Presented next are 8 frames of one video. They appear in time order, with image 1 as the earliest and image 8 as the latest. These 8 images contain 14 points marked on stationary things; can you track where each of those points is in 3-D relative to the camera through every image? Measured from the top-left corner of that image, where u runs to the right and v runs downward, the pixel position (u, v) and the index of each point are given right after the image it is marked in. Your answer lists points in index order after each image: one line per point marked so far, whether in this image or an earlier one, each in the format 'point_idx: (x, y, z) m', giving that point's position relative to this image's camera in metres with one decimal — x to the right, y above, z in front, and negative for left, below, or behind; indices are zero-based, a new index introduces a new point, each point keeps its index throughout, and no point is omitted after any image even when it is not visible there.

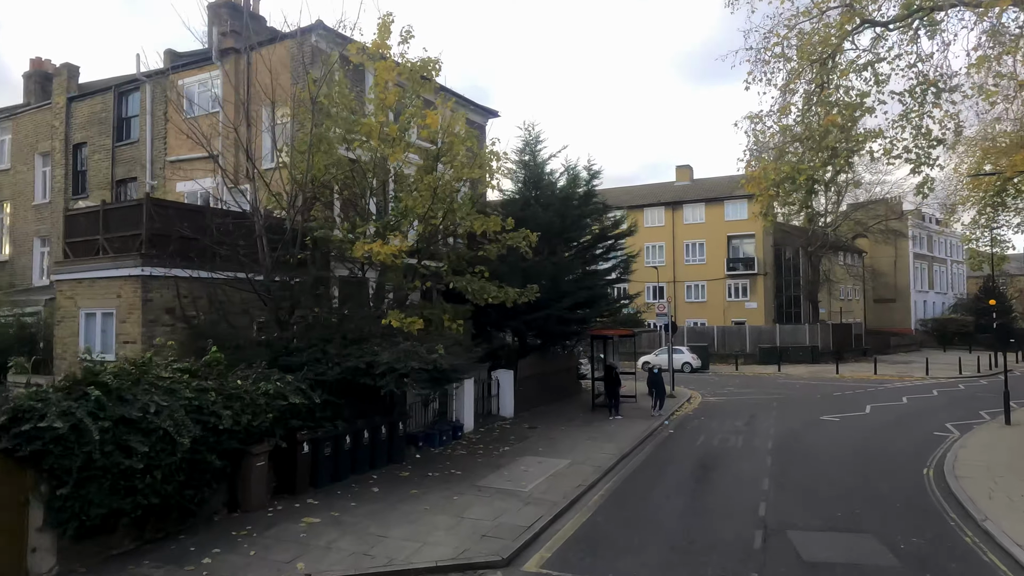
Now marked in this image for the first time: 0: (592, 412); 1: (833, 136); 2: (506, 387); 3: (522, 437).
0: (+2.1, -3.3, +17.9) m
1: (+8.0, +3.7, +16.5) m
2: (-0.2, -2.5, +16.8) m
3: (+0.2, -3.3, +14.6) m
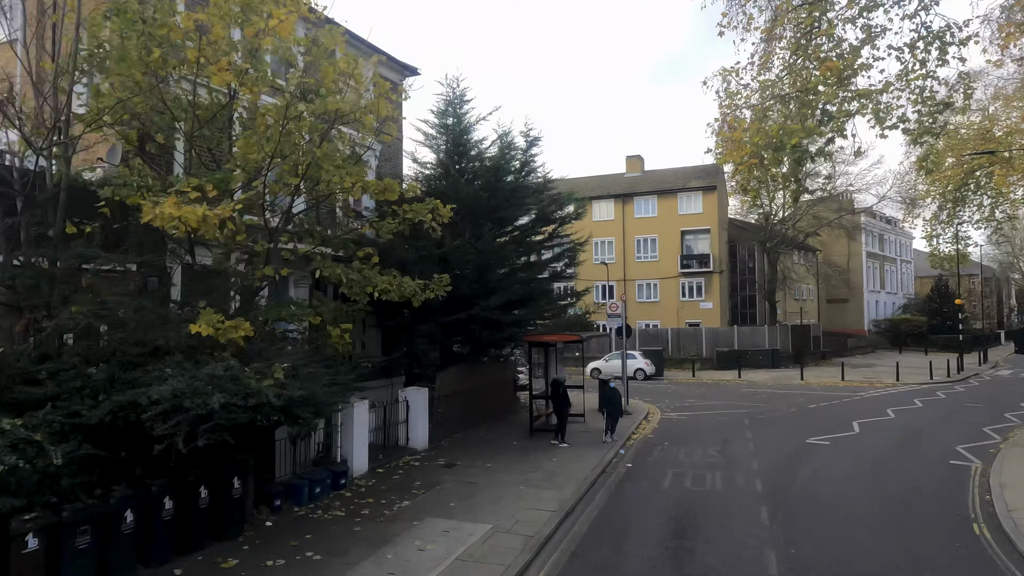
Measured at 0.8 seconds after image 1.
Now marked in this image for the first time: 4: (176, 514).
0: (+0.4, -3.2, +14.3) m
1: (+6.3, +3.9, +13.3) m
2: (-1.9, -2.4, +13.0) m
3: (-1.3, -3.1, +10.8) m
4: (-3.6, -2.4, +7.2) m
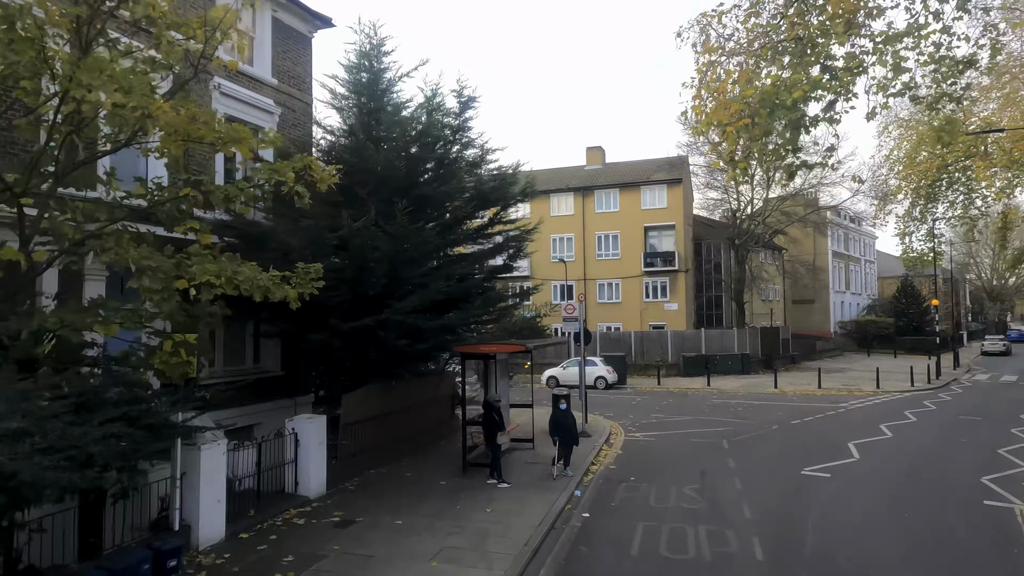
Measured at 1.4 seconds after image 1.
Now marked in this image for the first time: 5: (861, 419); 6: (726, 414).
0: (-0.9, -3.2, +11.3) m
1: (+5.1, +3.9, +10.6) m
2: (-3.0, -2.3, +9.9) m
3: (-2.3, -3.1, +7.7) m
4: (-4.5, -2.4, +4.0) m
5: (+9.5, -3.6, +18.1) m
6: (+6.2, -3.6, +19.3) m
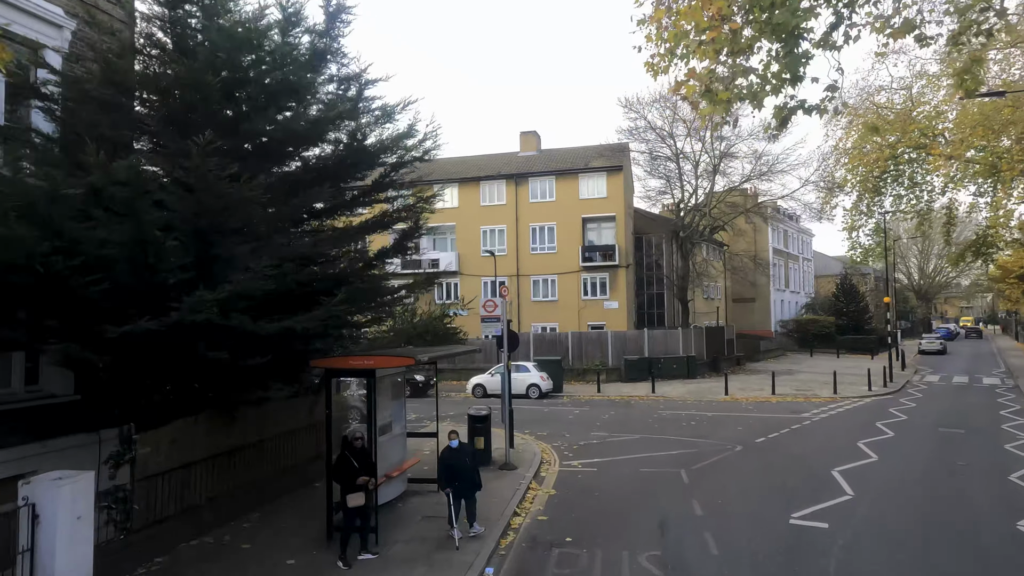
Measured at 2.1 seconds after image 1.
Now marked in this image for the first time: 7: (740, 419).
0: (-2.2, -3.0, +7.7) m
1: (+3.8, +4.1, +7.7) m
2: (-4.2, -2.2, +6.1) m
3: (-3.4, -2.9, +4.1) m
4: (-5.1, -2.2, +0.2) m
5: (+7.4, -3.4, +15.5) m
6: (+4.1, -3.5, +16.4) m
7: (+6.2, -3.6, +18.2) m
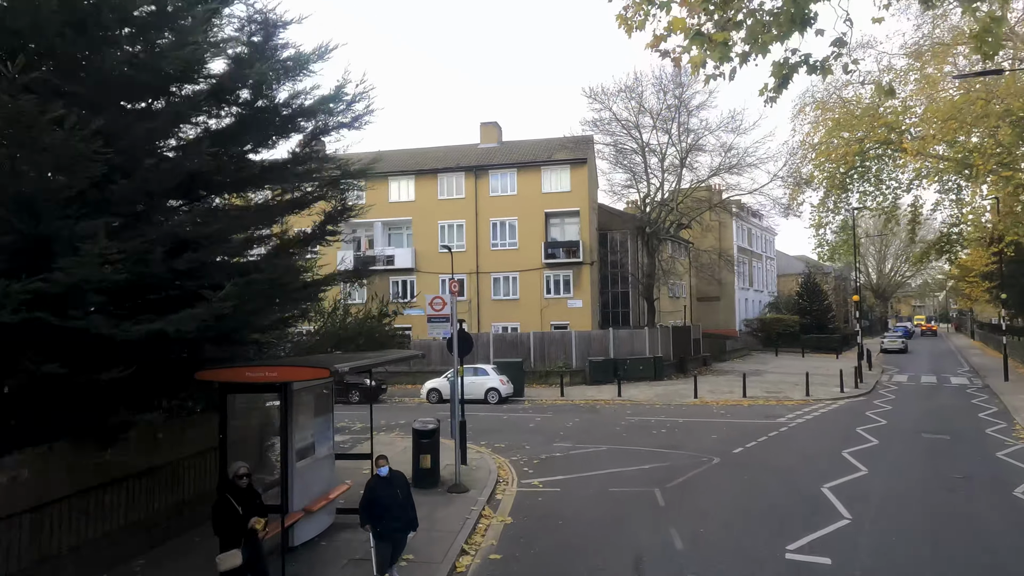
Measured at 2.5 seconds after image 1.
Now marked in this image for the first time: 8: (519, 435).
0: (-2.7, -2.9, +6.0) m
1: (+3.3, +4.1, +6.3) m
2: (-4.7, -2.1, +4.3) m
3: (-3.7, -2.8, +2.3) m
4: (-5.2, -2.1, -1.7) m
5: (+6.5, -3.3, +14.3) m
6: (+3.1, -3.4, +15.0) m
7: (+5.1, -3.5, +17.0) m
8: (+0.2, -3.4, +15.7) m
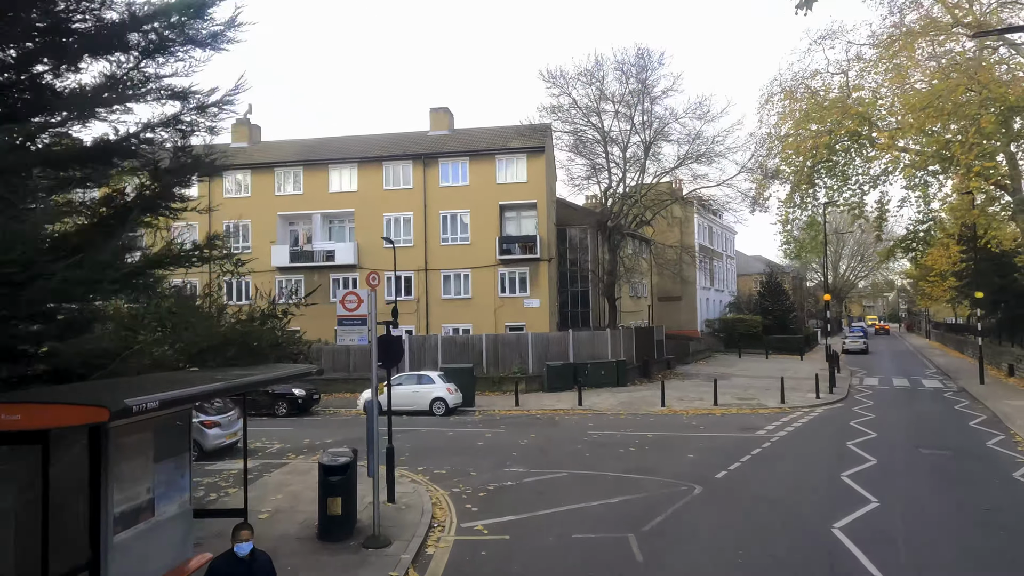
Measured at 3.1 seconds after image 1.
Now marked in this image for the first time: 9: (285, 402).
0: (-3.3, -2.8, +3.5) m
1: (+2.7, +4.2, +4.2) m
2: (-5.1, -2.0, +1.7) m
3: (-4.0, -2.7, -0.2) m
4: (-5.3, -2.0, -4.3) m
5: (+5.4, -3.2, +12.3) m
6: (+2.0, -3.3, +12.9) m
7: (+3.9, -3.4, +14.9) m
8: (-0.9, -3.4, +13.3) m
9: (-6.8, -3.4, +19.9) m
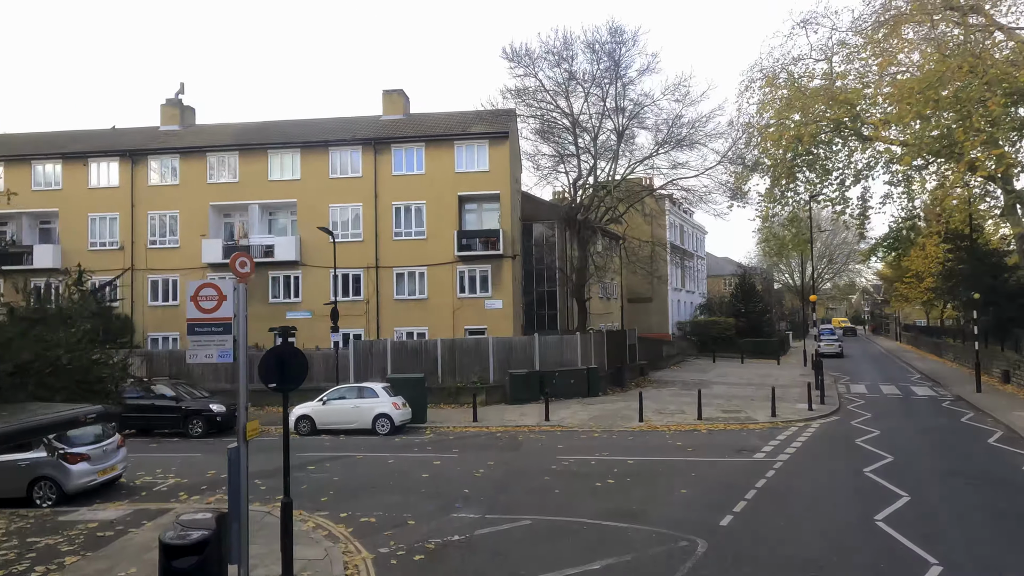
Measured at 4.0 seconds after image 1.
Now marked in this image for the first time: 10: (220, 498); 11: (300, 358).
0: (-3.5, -2.7, +0.7) m
1: (+2.4, +4.3, +1.7) m
2: (-5.2, -1.9, -1.2) m
3: (-4.1, -2.6, -3.1) m
4: (-5.1, -1.9, -7.2) m
5: (+4.7, -3.2, +10.0) m
6: (+1.2, -3.3, +10.3) m
7: (+3.0, -3.3, +12.5) m
8: (-1.7, -3.3, +10.6) m
9: (-7.9, -3.3, +16.9) m
10: (-4.6, -3.3, +10.5) m
11: (-2.4, -0.8, +7.5) m
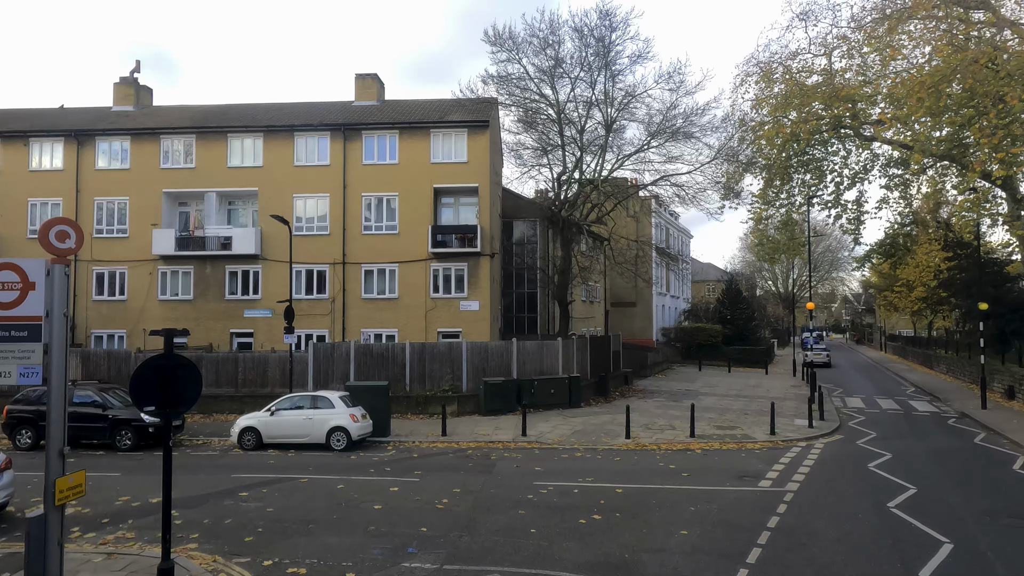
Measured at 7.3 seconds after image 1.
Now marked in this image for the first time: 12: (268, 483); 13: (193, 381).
0: (-3.7, -2.6, -1.2) m
1: (+2.4, +4.3, 0.0) m
2: (-5.3, -1.7, -3.1) m
3: (-4.1, -2.5, -5.0) m
4: (-5.0, -1.7, -9.2) m
5: (+4.3, -3.3, +8.3) m
6: (+0.8, -3.2, +8.5) m
7: (+2.5, -3.4, +10.7) m
8: (-2.1, -3.2, +8.7) m
9: (-8.5, -3.2, +14.9) m
10: (-5.0, -3.2, +8.6) m
11: (-2.7, -0.7, +5.7) m
12: (-4.2, -3.4, +11.6) m
13: (-2.7, -0.8, +5.7) m
